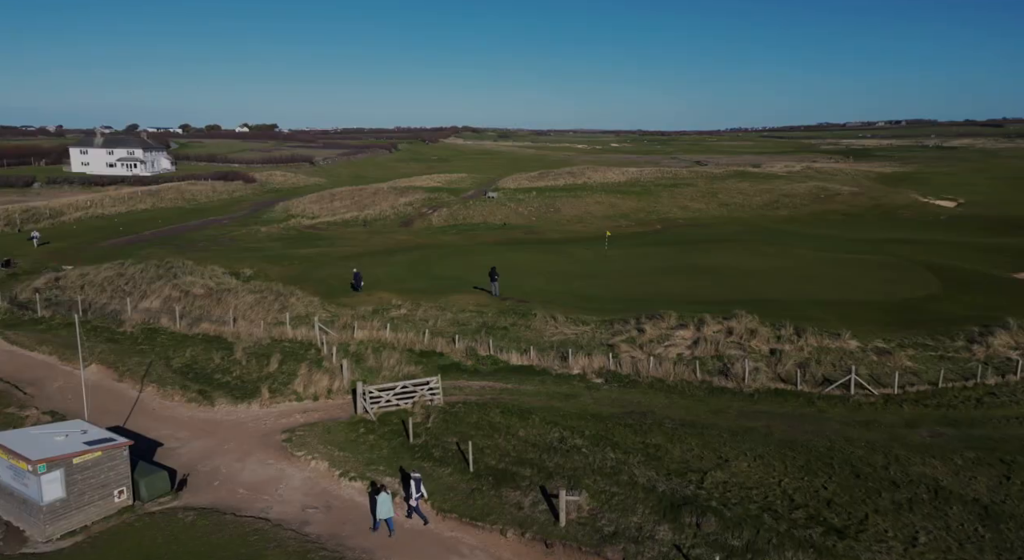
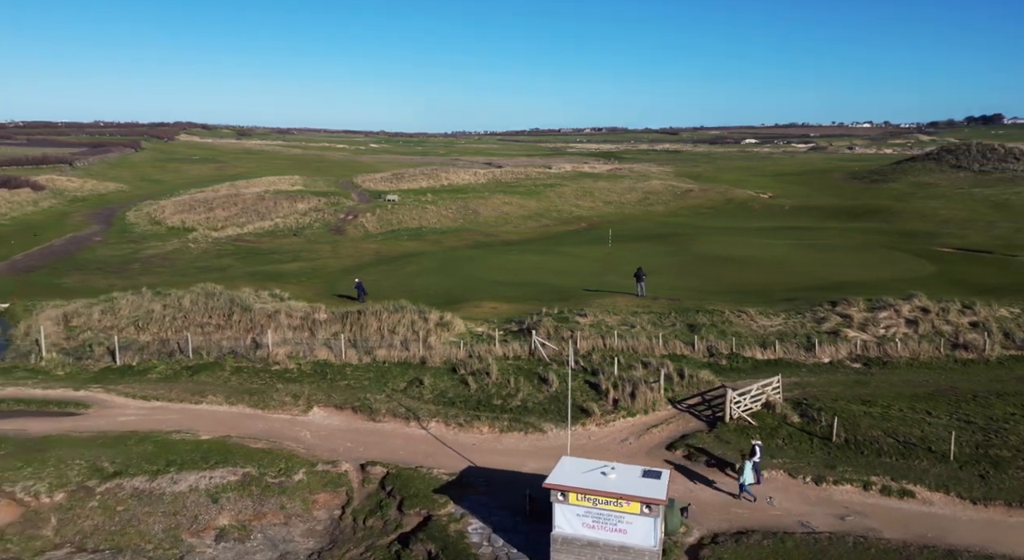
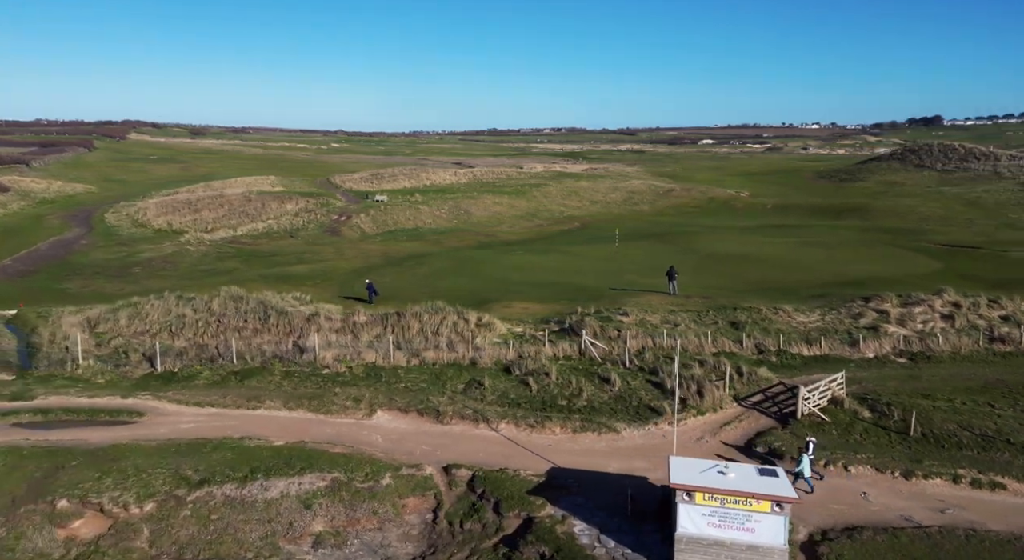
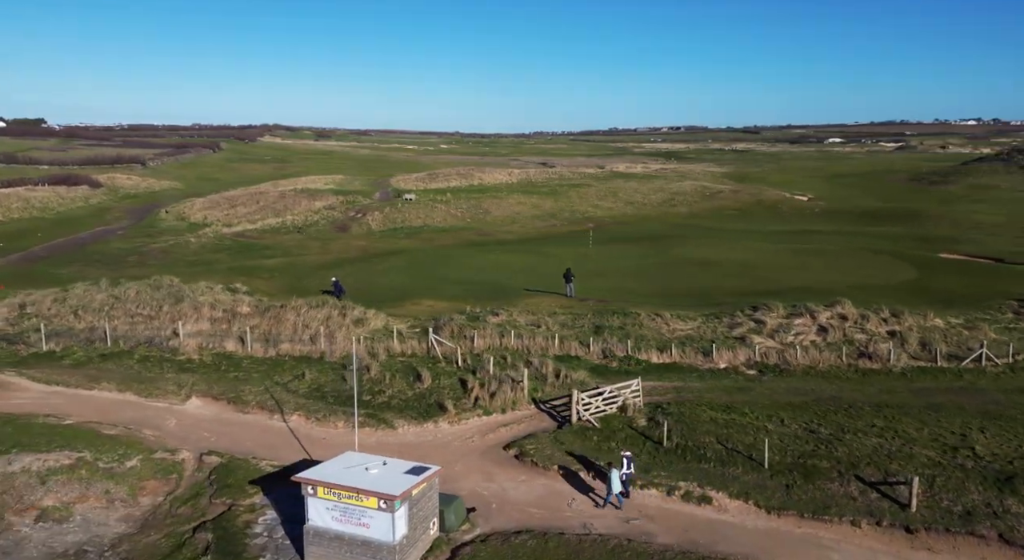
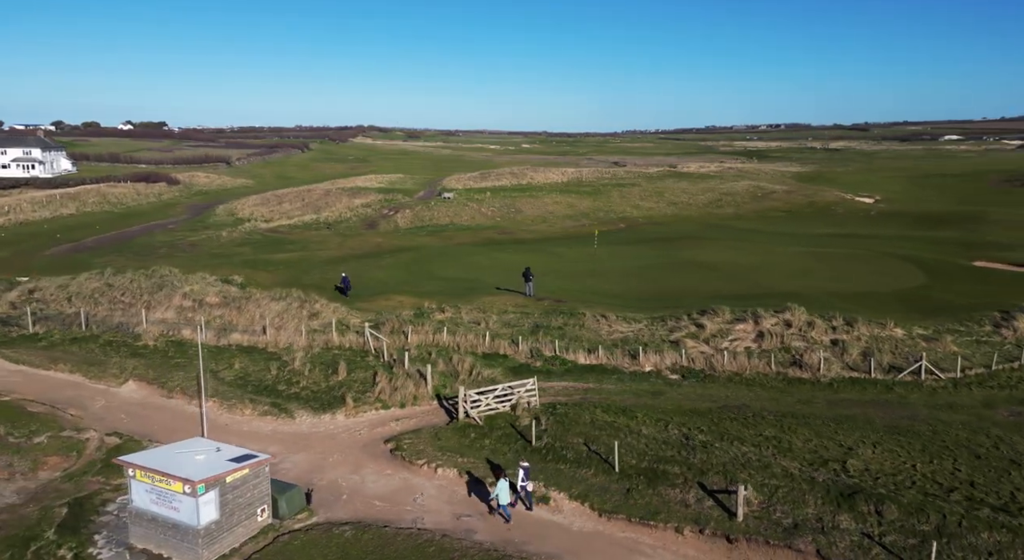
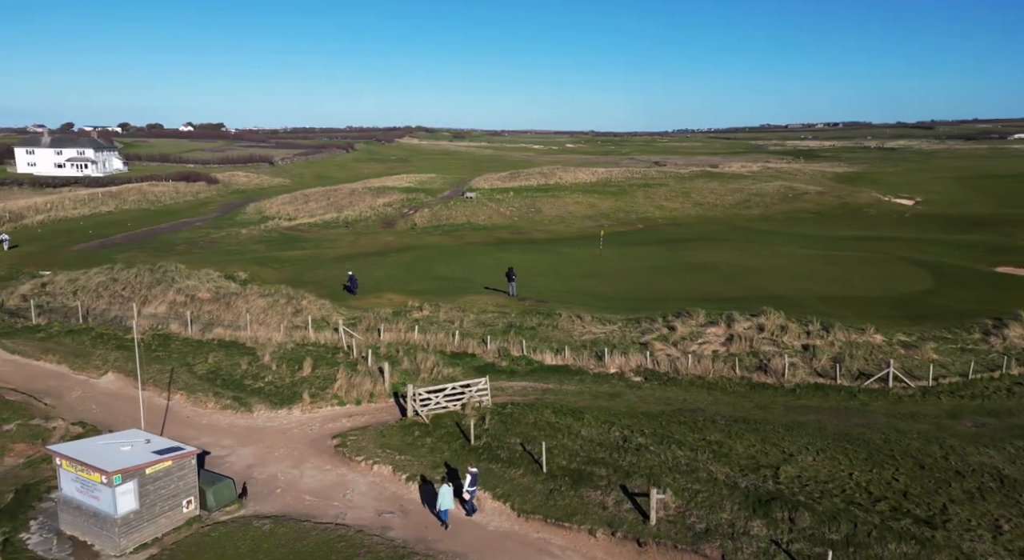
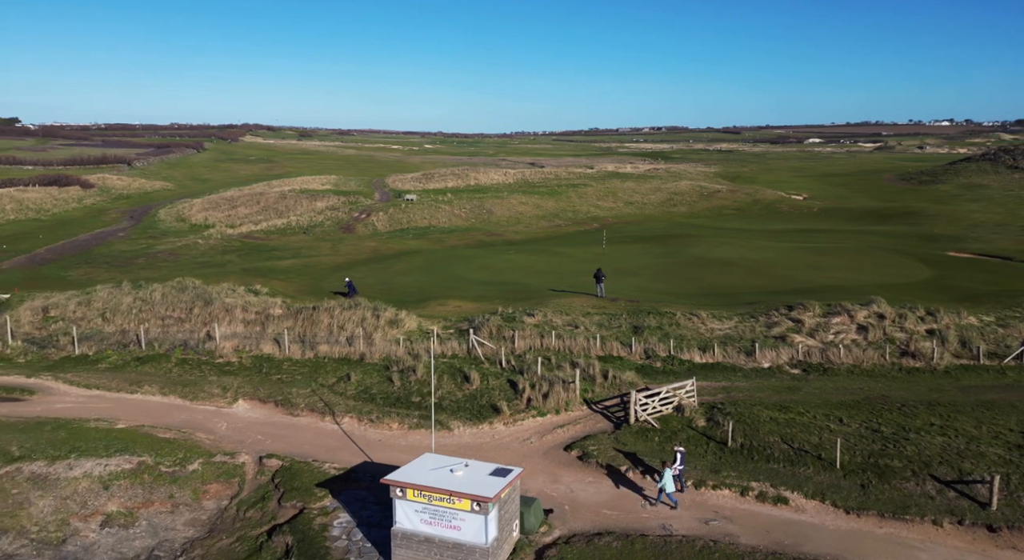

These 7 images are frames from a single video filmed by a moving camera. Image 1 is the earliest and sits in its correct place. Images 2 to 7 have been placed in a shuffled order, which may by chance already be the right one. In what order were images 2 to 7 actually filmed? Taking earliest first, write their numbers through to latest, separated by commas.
6, 5, 4, 7, 2, 3
